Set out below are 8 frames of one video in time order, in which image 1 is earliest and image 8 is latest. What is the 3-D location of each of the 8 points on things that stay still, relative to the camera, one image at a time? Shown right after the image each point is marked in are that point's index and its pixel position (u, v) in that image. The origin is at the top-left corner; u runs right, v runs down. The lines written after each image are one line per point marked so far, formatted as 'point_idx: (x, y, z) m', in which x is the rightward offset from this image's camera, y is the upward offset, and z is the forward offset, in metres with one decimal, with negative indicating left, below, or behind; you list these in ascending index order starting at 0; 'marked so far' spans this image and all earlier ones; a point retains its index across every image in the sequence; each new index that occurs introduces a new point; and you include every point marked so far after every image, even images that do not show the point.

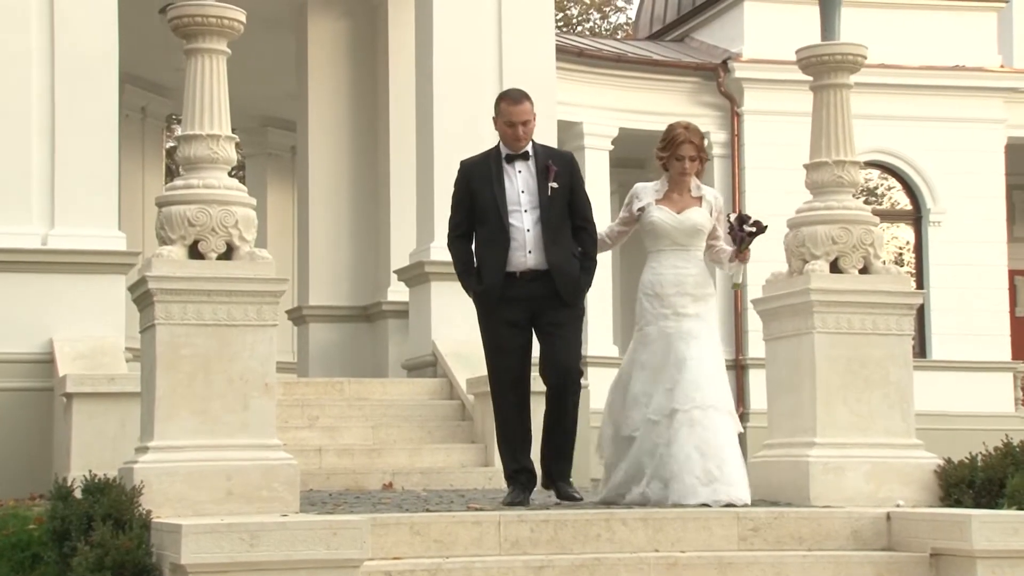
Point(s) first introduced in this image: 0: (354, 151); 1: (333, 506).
0: (-2.2, +2.0, +14.6) m
1: (-1.4, -1.7, +8.3) m
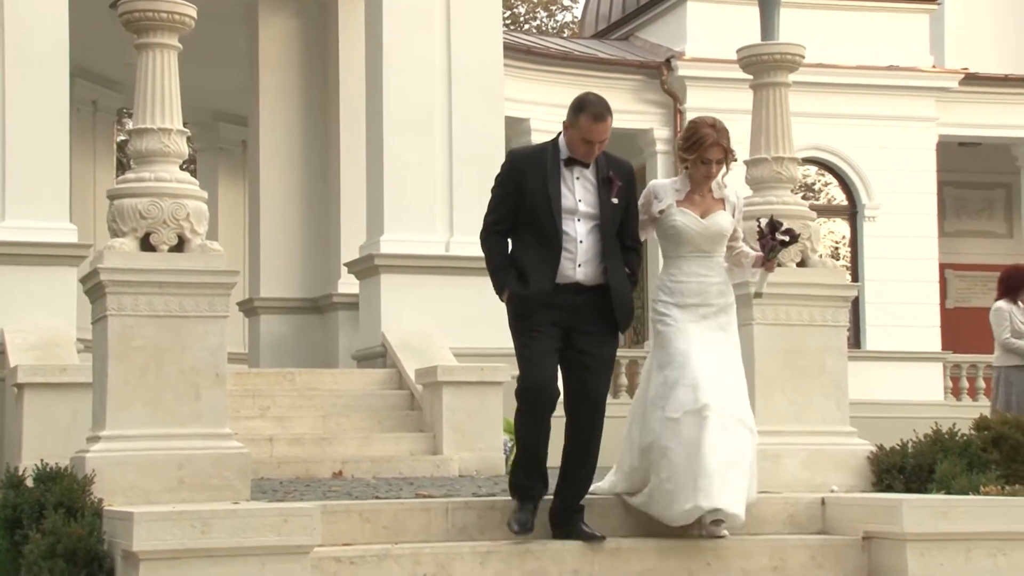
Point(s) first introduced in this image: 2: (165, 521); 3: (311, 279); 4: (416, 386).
0: (-2.8, +2.1, +14.7) m
1: (-1.8, -1.6, +8.5) m
2: (-2.2, -1.5, +6.7) m
3: (-2.8, +0.3, +14.7) m
4: (-1.0, -0.9, +11.0) m
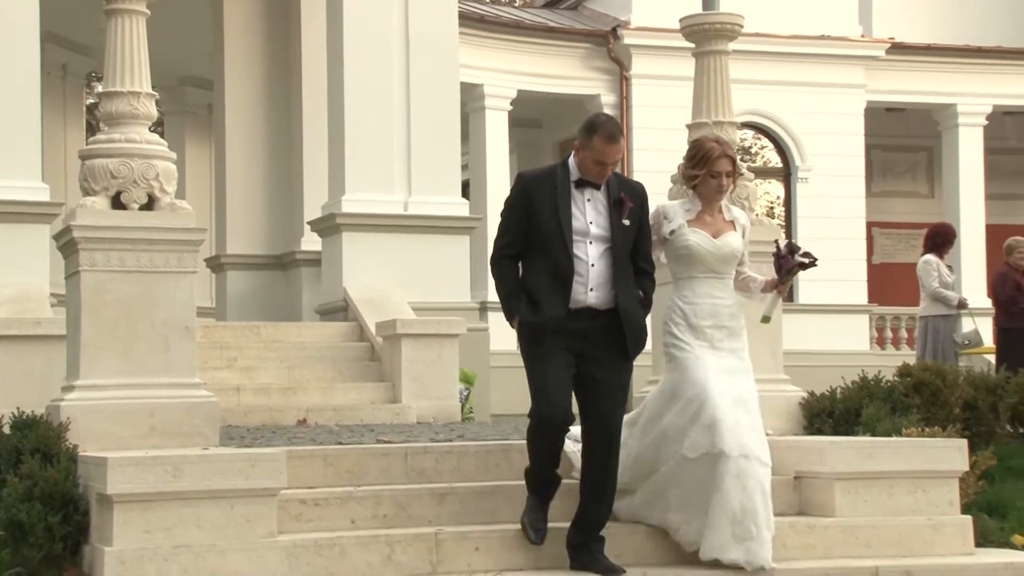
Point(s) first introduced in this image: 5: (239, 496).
0: (-3.4, +2.6, +15.0) m
1: (-2.2, -1.3, +8.9) m
2: (-2.5, -1.2, +7.2) m
3: (-3.4, +0.8, +15.1) m
4: (-1.5, -0.5, +11.5) m
5: (-1.9, -1.4, +7.3) m
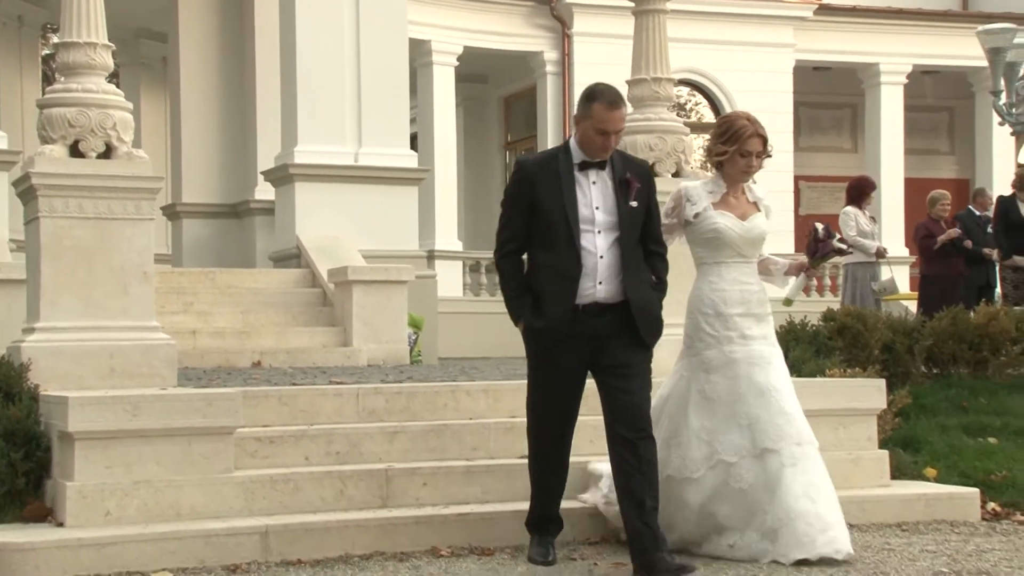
0: (-4.1, +3.2, +15.2) m
1: (-2.7, -0.8, +9.3) m
2: (-2.9, -0.8, +7.5) m
3: (-4.1, +1.4, +15.3) m
4: (-2.0, 0.0, +11.8) m
5: (-2.3, -1.0, +7.7) m
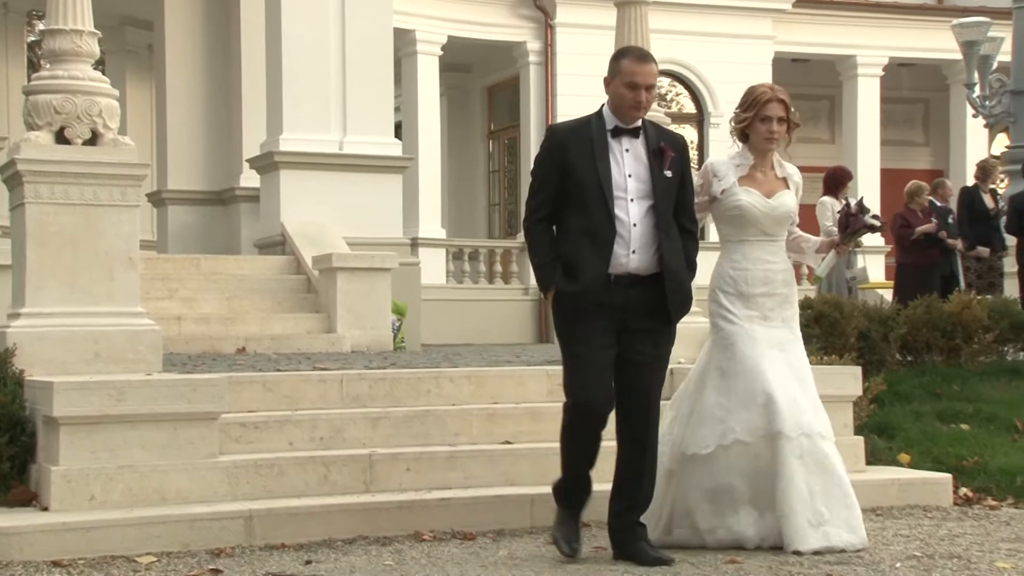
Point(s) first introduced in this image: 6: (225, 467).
0: (-4.3, +3.4, +15.2) m
1: (-2.8, -0.7, +9.3) m
2: (-3.0, -0.7, +7.6) m
3: (-4.3, +1.6, +15.4) m
4: (-2.2, +0.2, +11.9) m
5: (-2.4, -0.9, +7.7) m
6: (-2.1, -1.3, +7.8) m
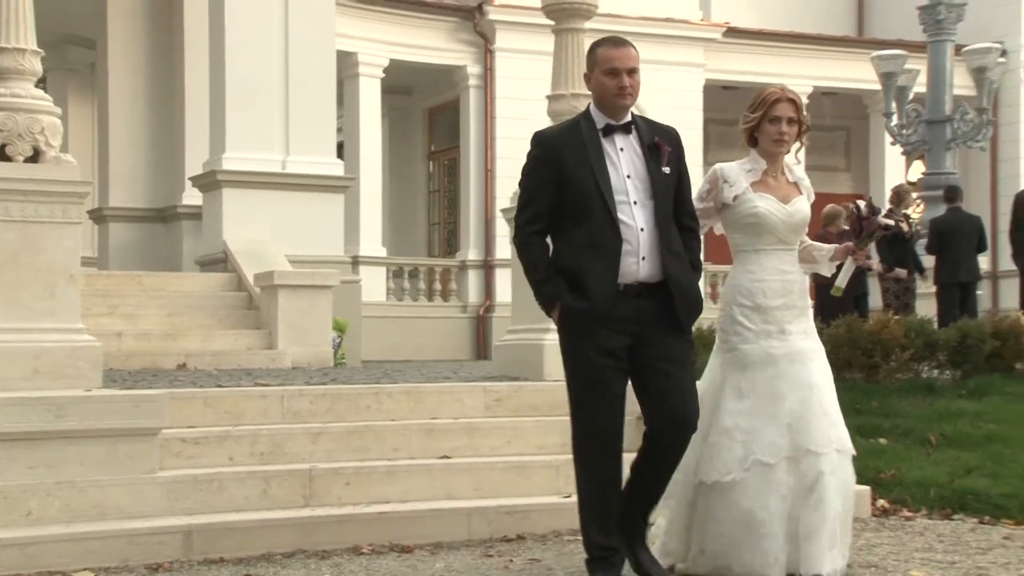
0: (-5.2, +3.2, +15.2) m
1: (-3.4, -0.8, +9.4) m
2: (-3.5, -0.8, +7.6) m
3: (-5.2, +1.4, +15.4) m
4: (-2.9, 0.0, +12.0) m
5: (-2.9, -1.1, +7.8) m
6: (-2.6, -1.4, +7.9) m
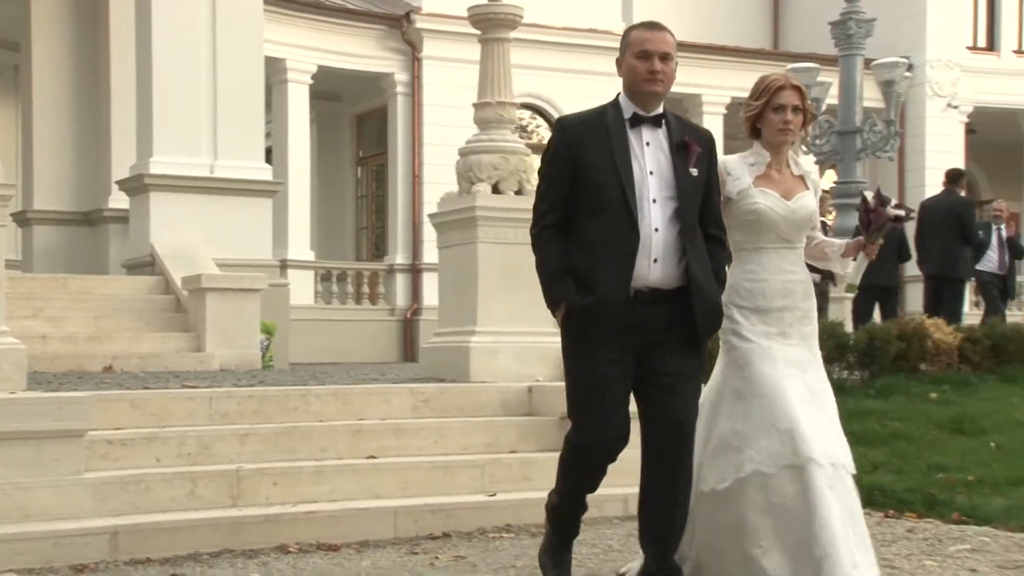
0: (-6.1, +3.2, +15.2) m
1: (-4.0, -0.8, +9.5) m
2: (-4.1, -0.8, +7.7) m
3: (-6.2, +1.4, +15.3) m
4: (-3.7, 0.0, +12.1) m
5: (-3.5, -1.1, +7.9) m
6: (-3.2, -1.5, +8.0) m
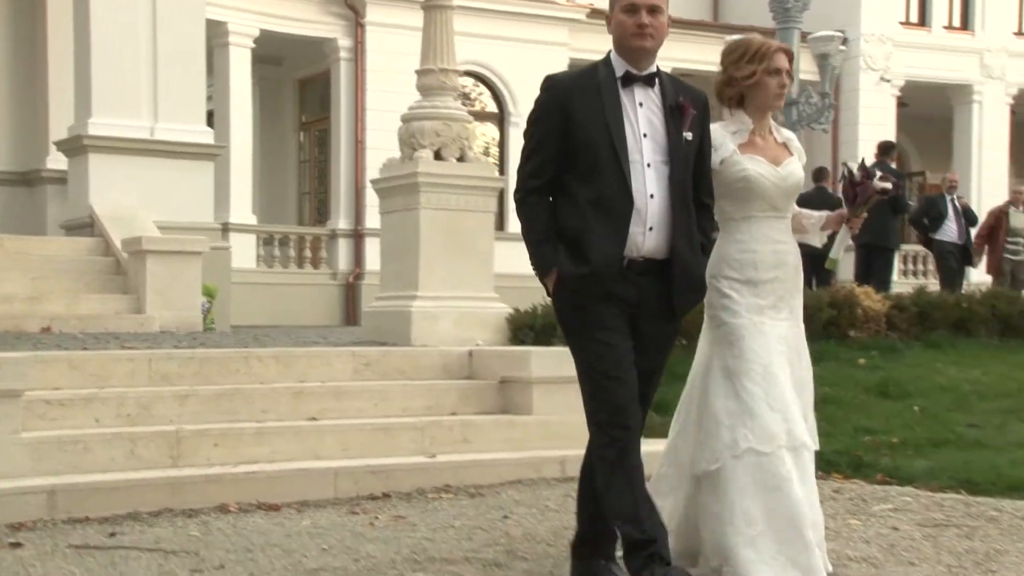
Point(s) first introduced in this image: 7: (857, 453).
0: (-6.9, +3.6, +15.0) m
1: (-4.6, -0.5, +9.4) m
2: (-4.6, -0.5, +7.7) m
3: (-6.9, +1.8, +15.2) m
4: (-4.4, +0.4, +12.1) m
5: (-3.9, -0.8, +7.9) m
6: (-3.7, -1.2, +8.0) m
7: (+3.1, -1.5, +9.5) m
